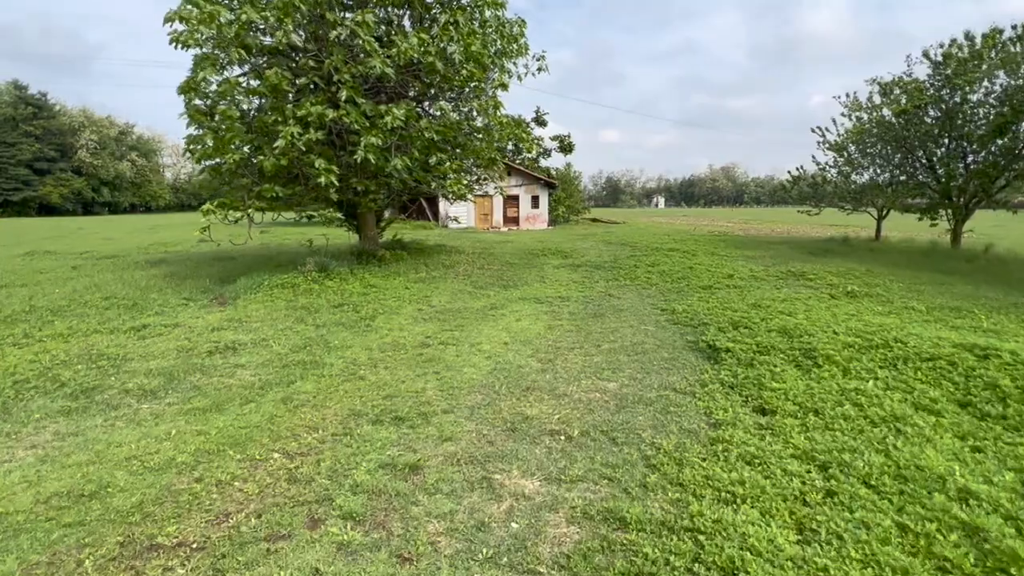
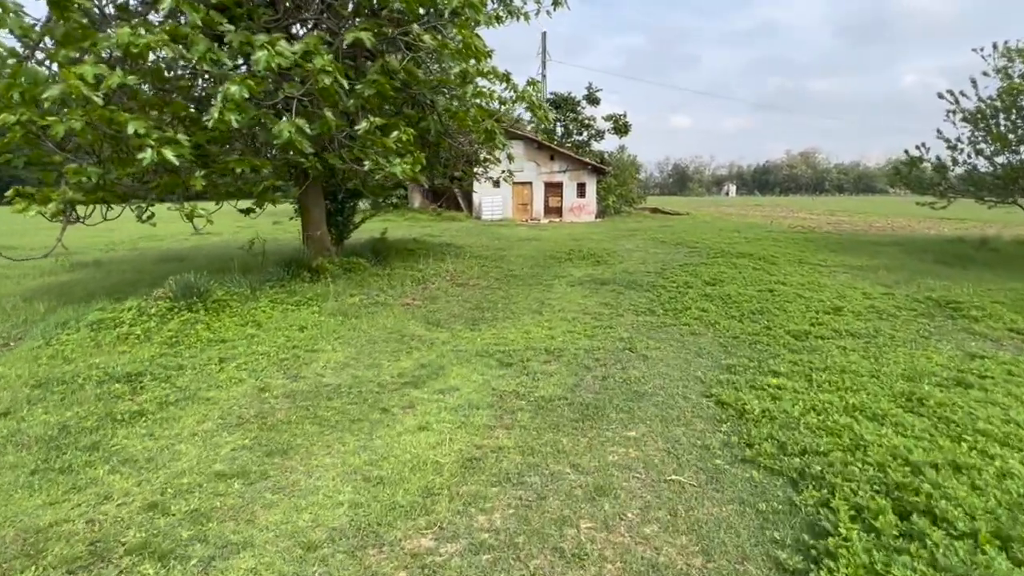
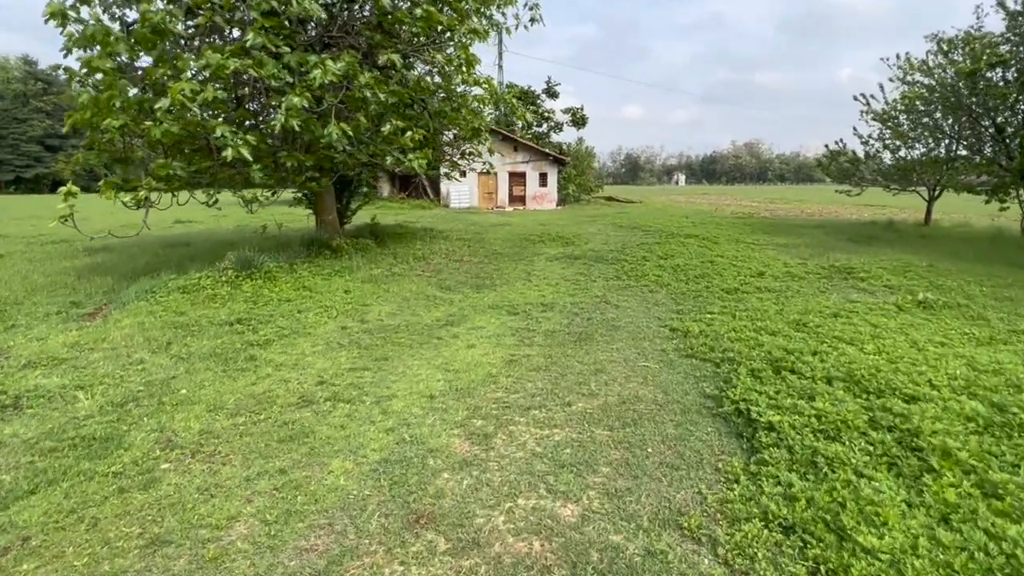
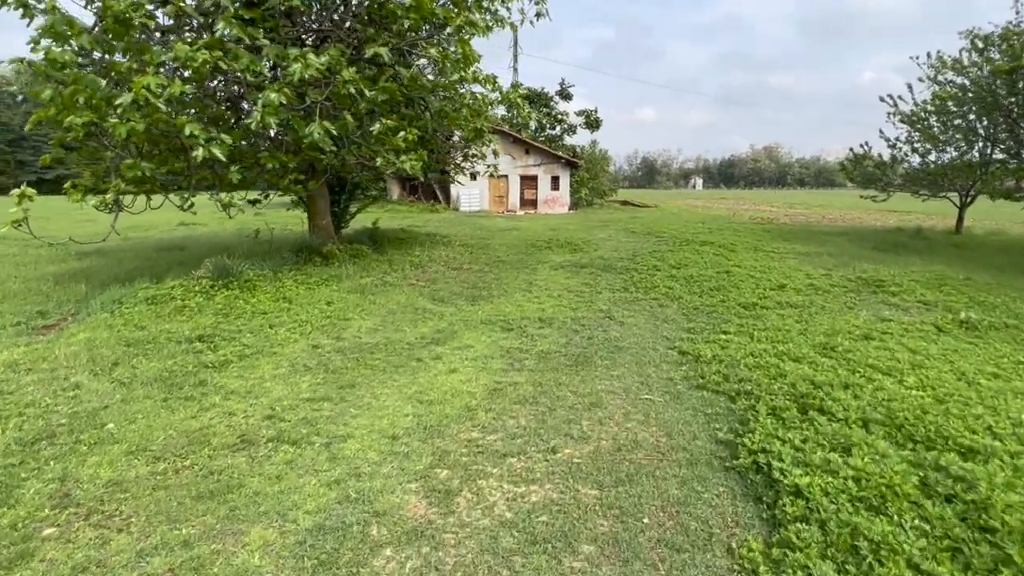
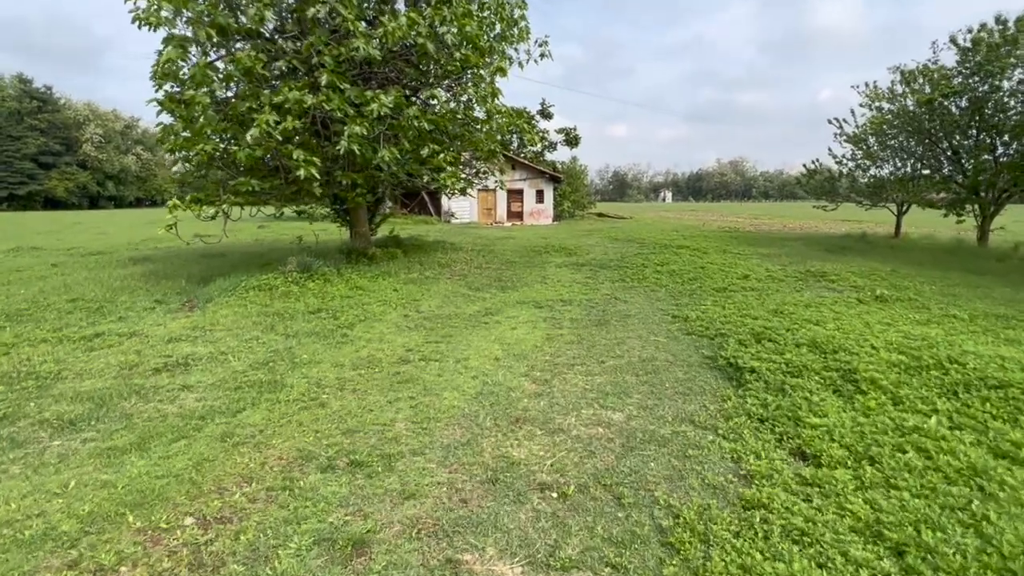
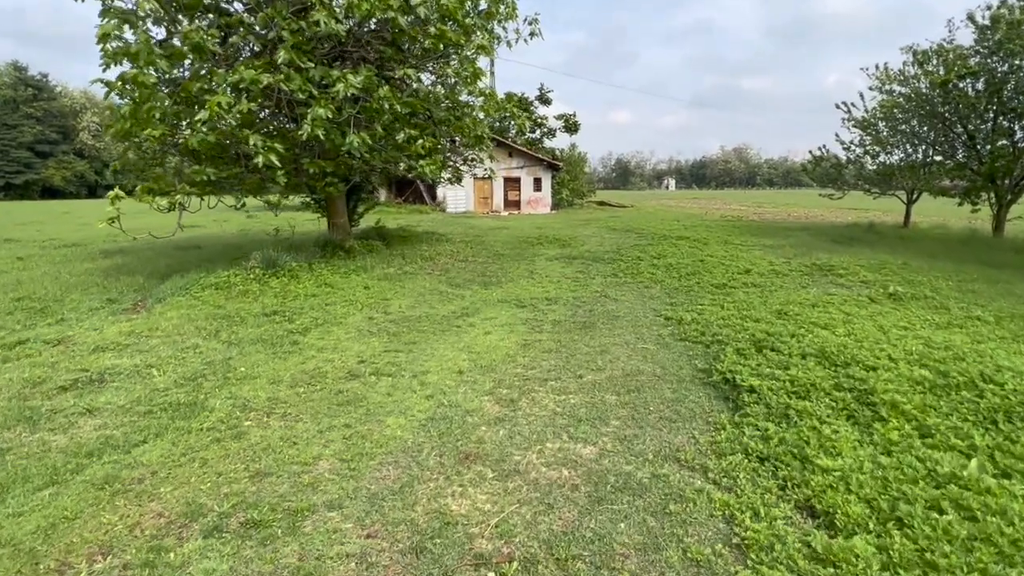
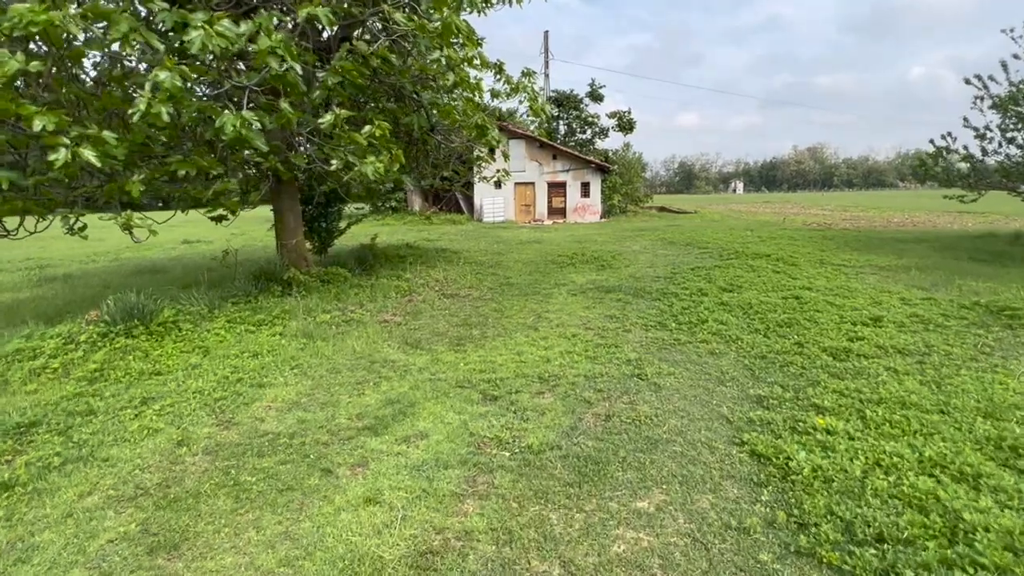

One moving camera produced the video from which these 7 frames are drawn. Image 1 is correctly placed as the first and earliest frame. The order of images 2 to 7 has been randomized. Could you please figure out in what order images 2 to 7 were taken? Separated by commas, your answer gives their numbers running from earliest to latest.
5, 6, 3, 4, 2, 7
